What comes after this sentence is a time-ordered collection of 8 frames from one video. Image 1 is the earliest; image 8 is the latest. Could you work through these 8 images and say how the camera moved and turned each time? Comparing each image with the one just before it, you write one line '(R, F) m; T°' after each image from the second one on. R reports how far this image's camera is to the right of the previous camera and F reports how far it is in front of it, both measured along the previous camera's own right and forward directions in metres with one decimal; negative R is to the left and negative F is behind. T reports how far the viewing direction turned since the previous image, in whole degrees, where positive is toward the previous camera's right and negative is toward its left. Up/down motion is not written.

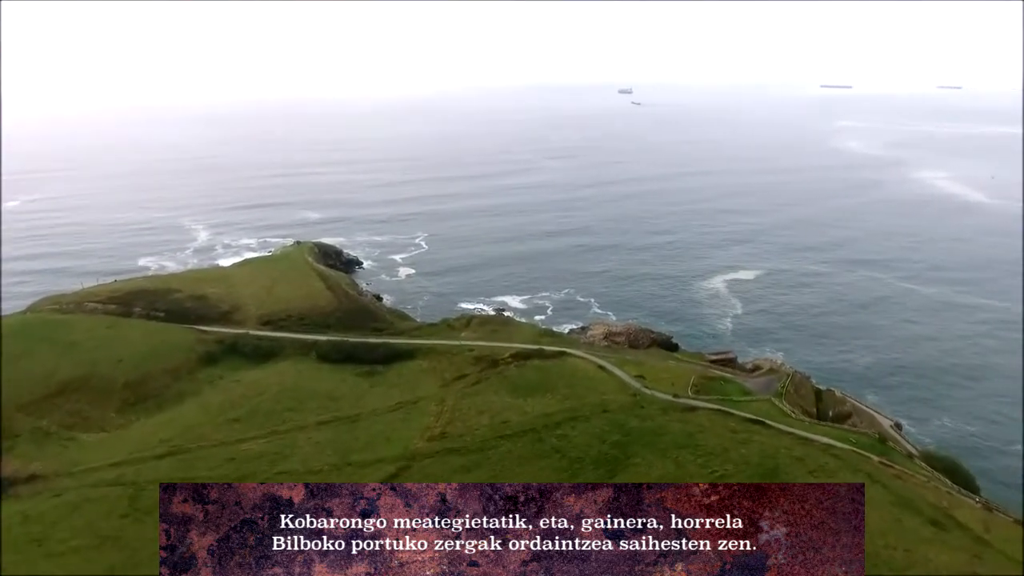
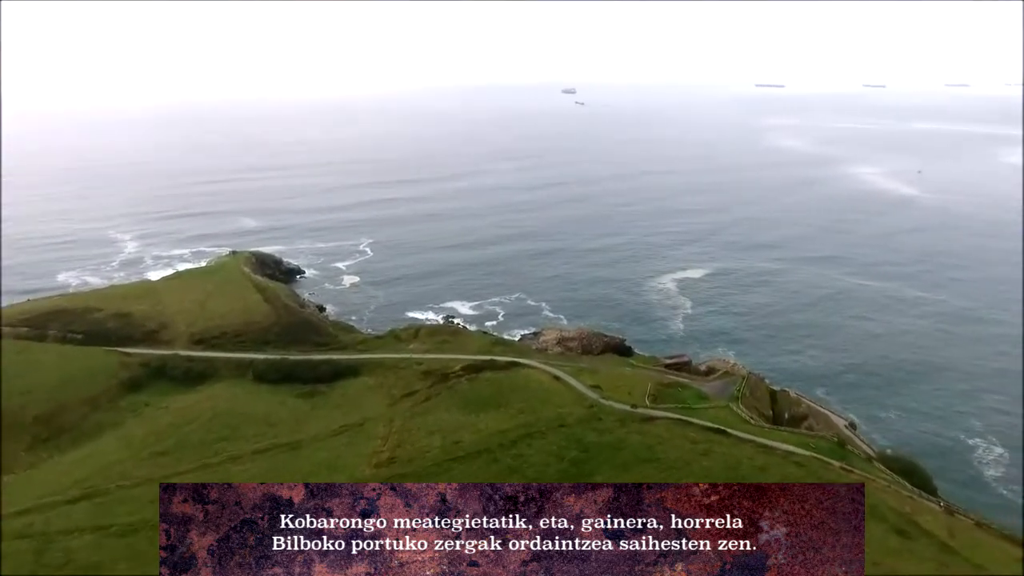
(+2.4, +2.2) m; +2°
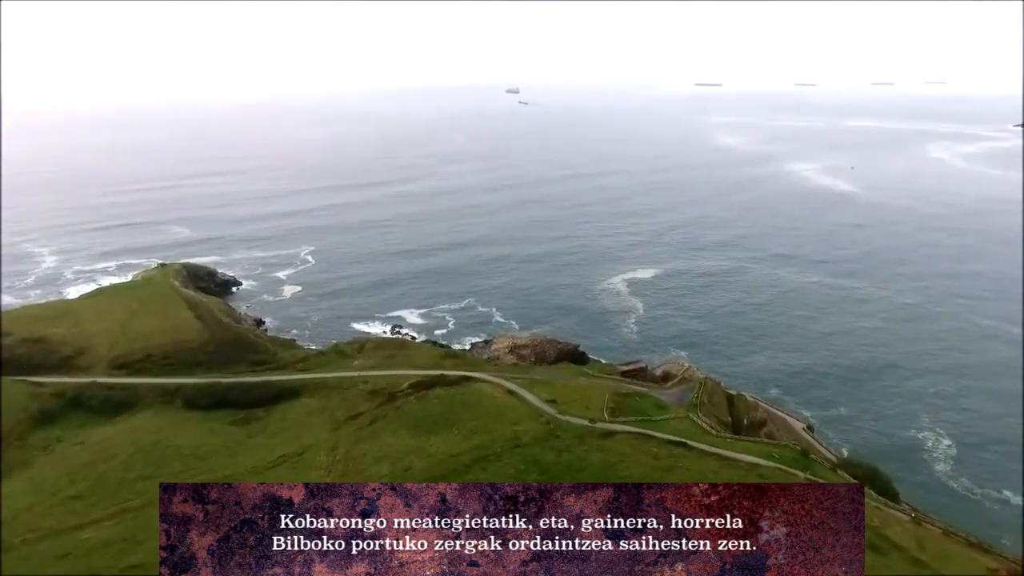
(+0.1, +2.2) m; +5°
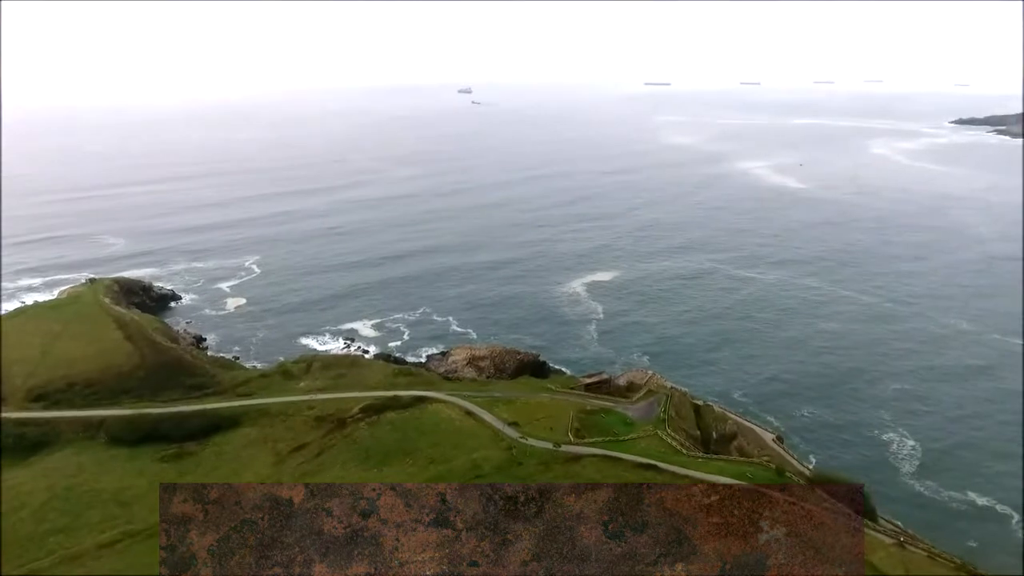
(+0.1, +2.6) m; +4°
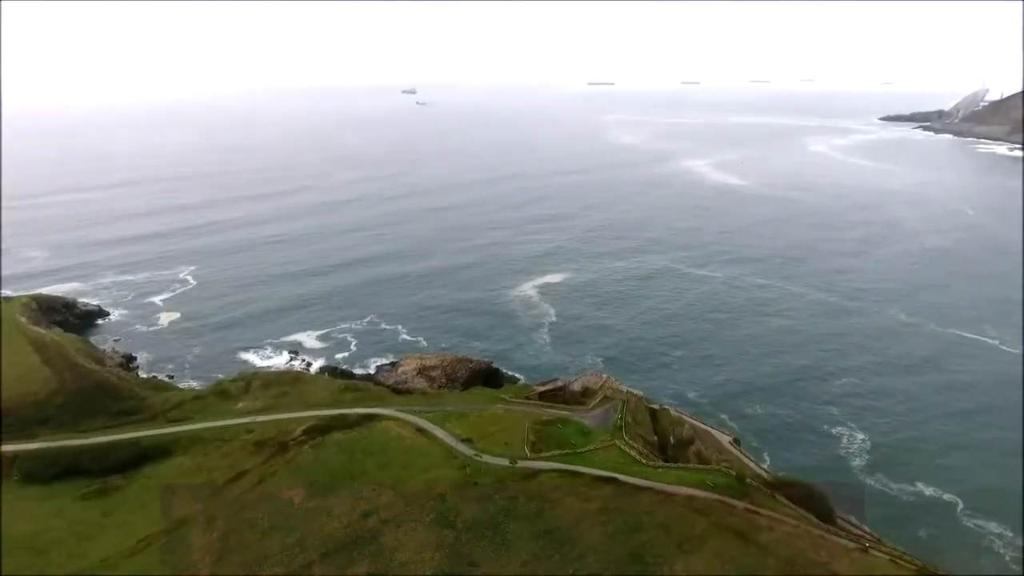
(+0.1, +1.6) m; +4°
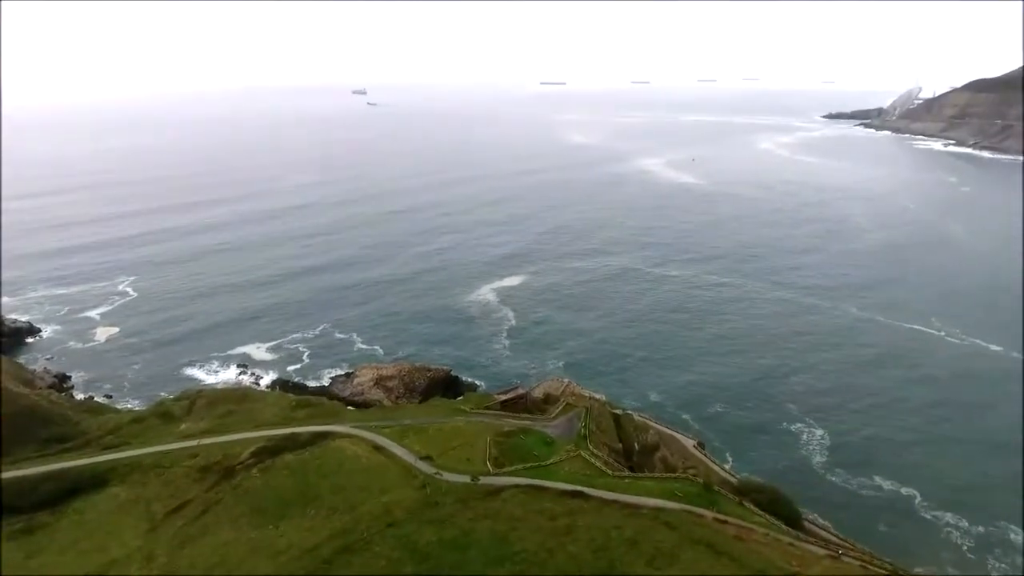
(0.0, +1.3) m; +4°
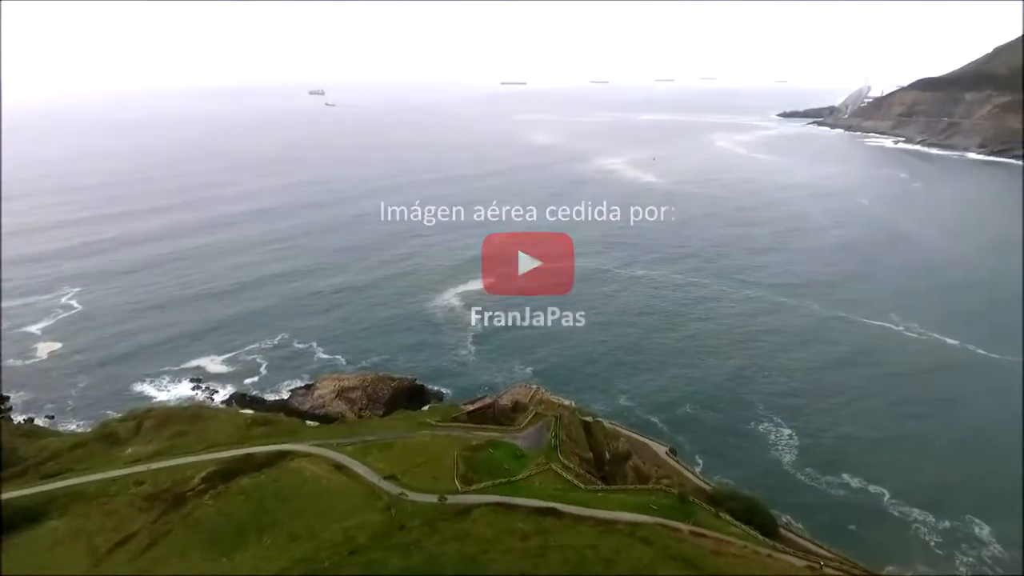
(0.0, +1.3) m; +3°
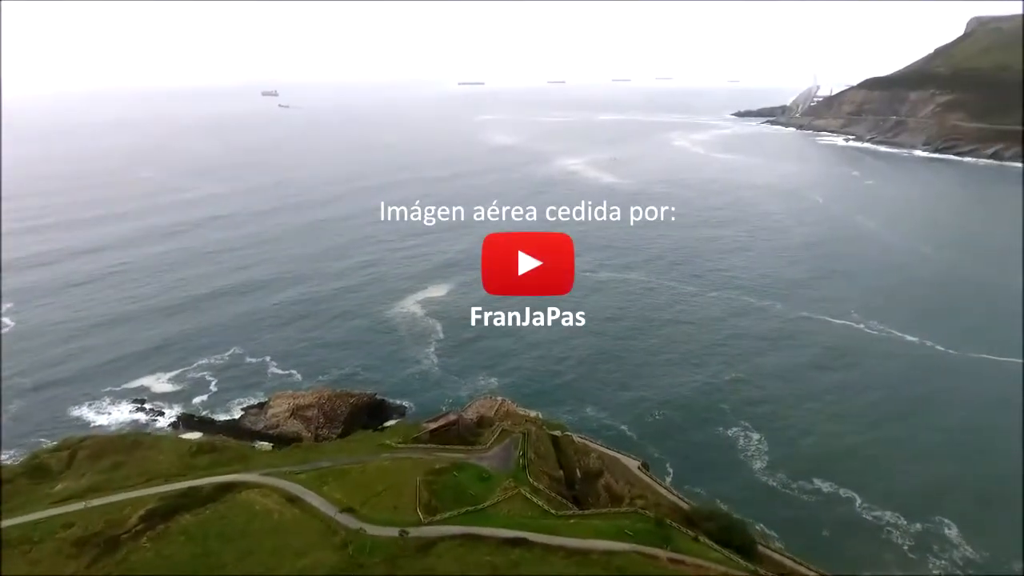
(0.0, +2.0) m; +3°
